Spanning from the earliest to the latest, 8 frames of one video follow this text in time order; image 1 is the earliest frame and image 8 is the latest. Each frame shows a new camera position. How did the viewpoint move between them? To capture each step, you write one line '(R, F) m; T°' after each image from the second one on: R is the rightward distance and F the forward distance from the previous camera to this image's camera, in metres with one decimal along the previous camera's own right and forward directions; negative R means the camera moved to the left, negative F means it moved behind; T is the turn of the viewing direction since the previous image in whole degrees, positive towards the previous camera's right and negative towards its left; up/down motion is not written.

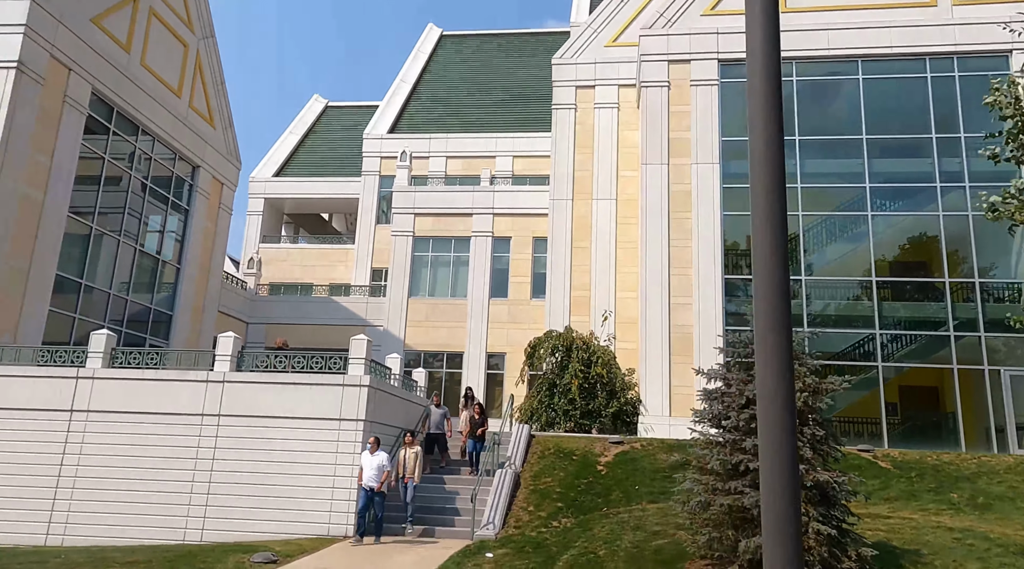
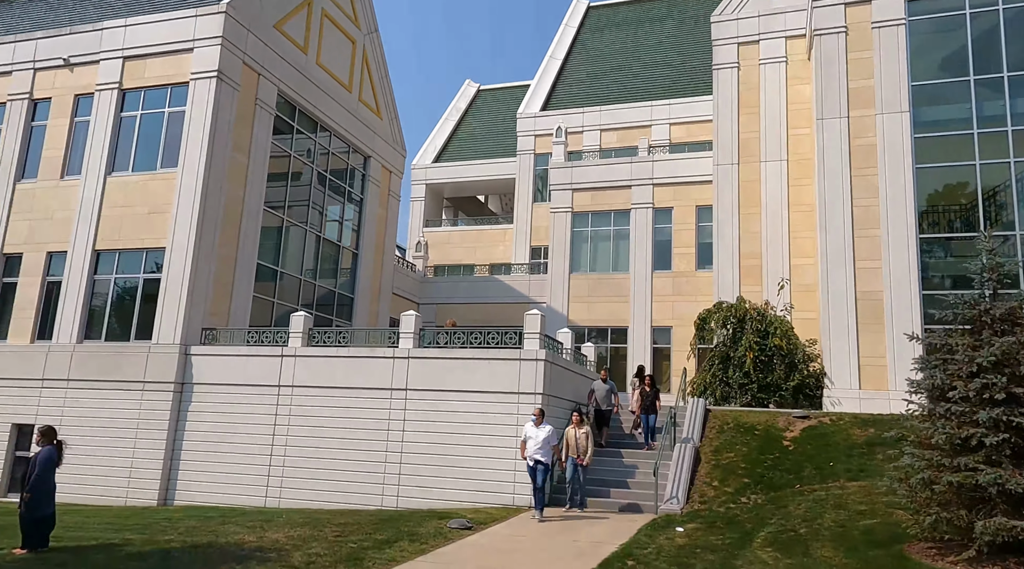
(-0.2, -0.1) m; -11°
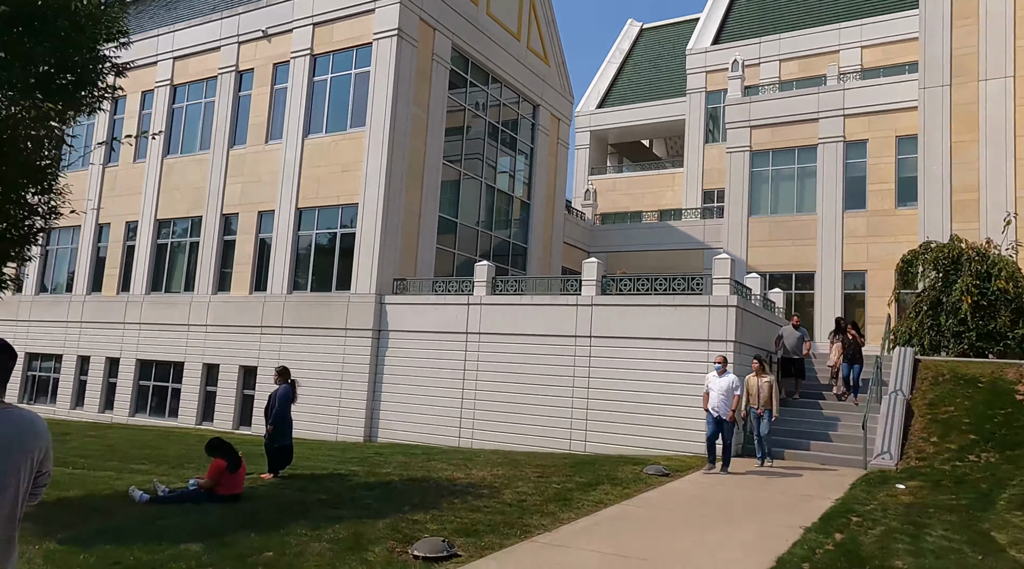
(-0.3, -0.1) m; -12°
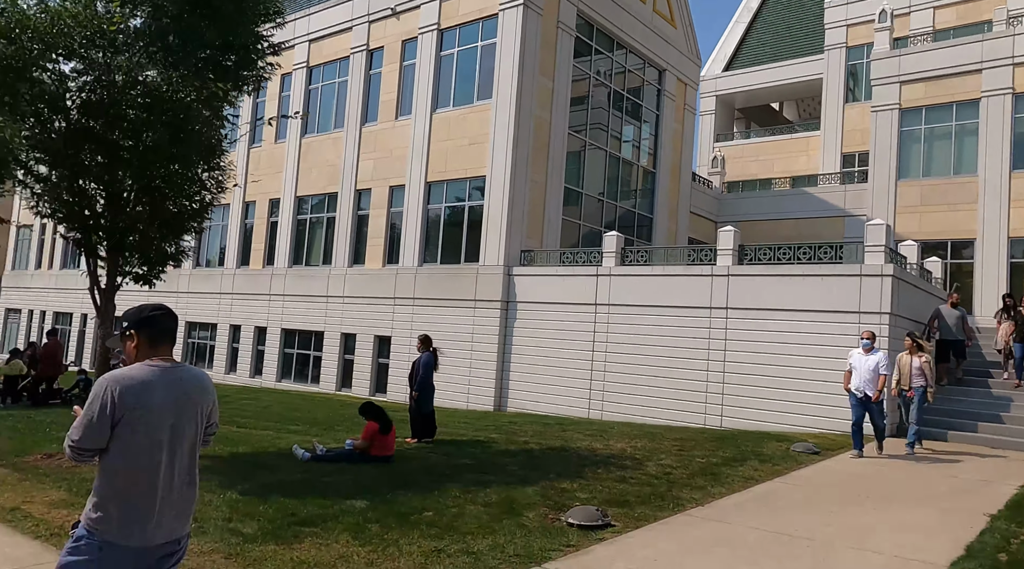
(-0.2, 0.0) m; -8°
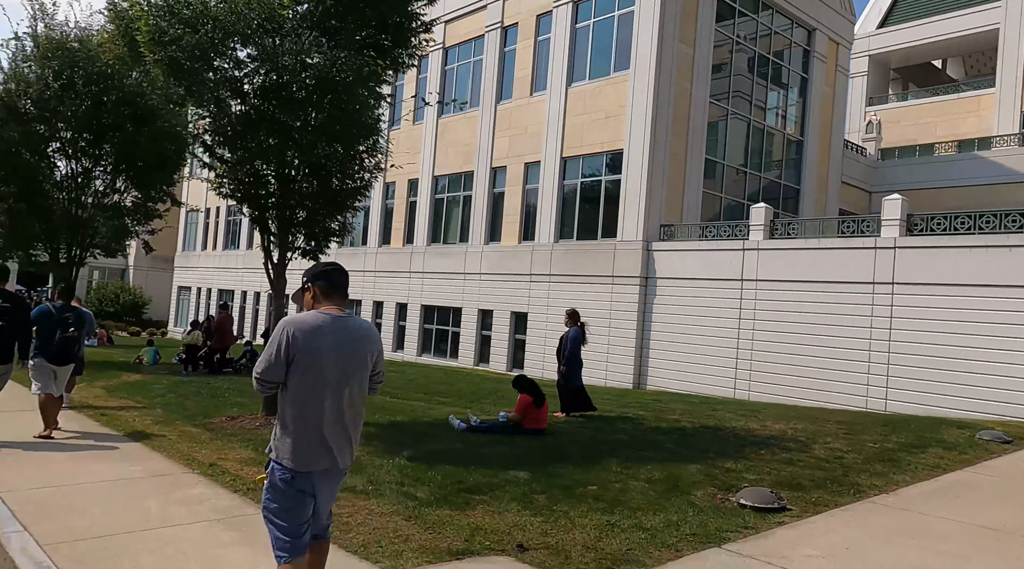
(-0.2, +0.1) m; -9°
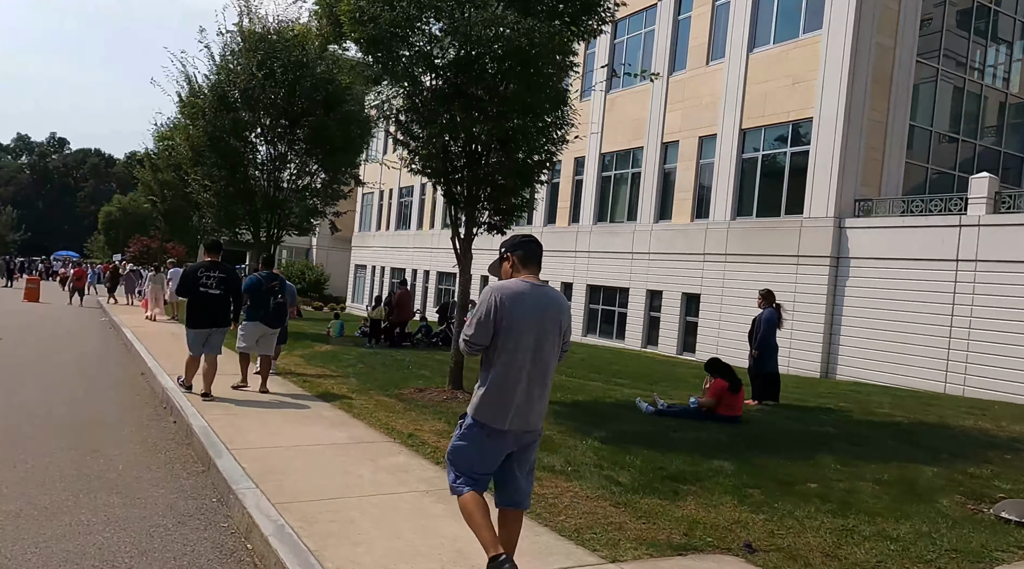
(-0.3, +0.3) m; -11°
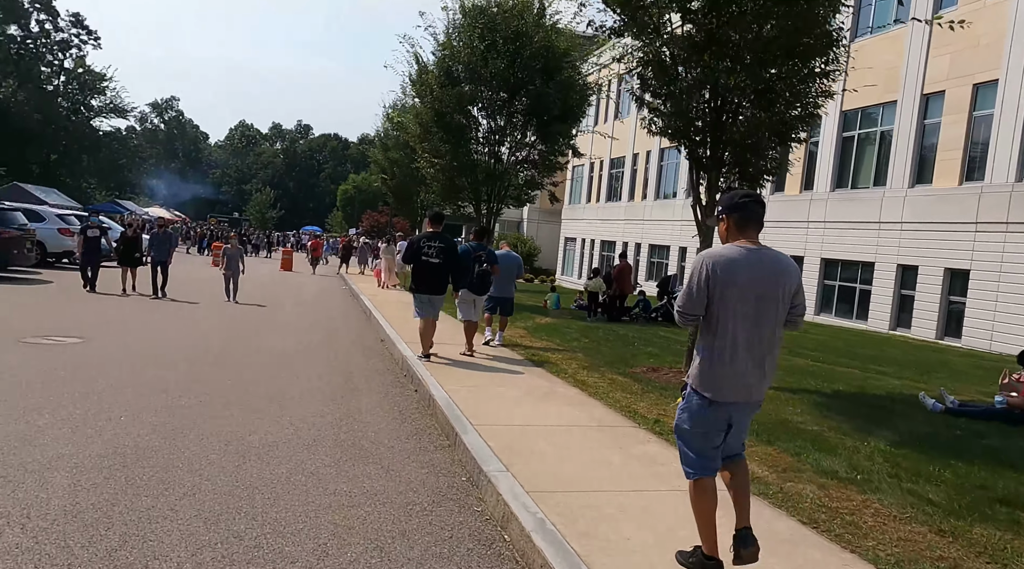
(-0.4, +0.5) m; -14°
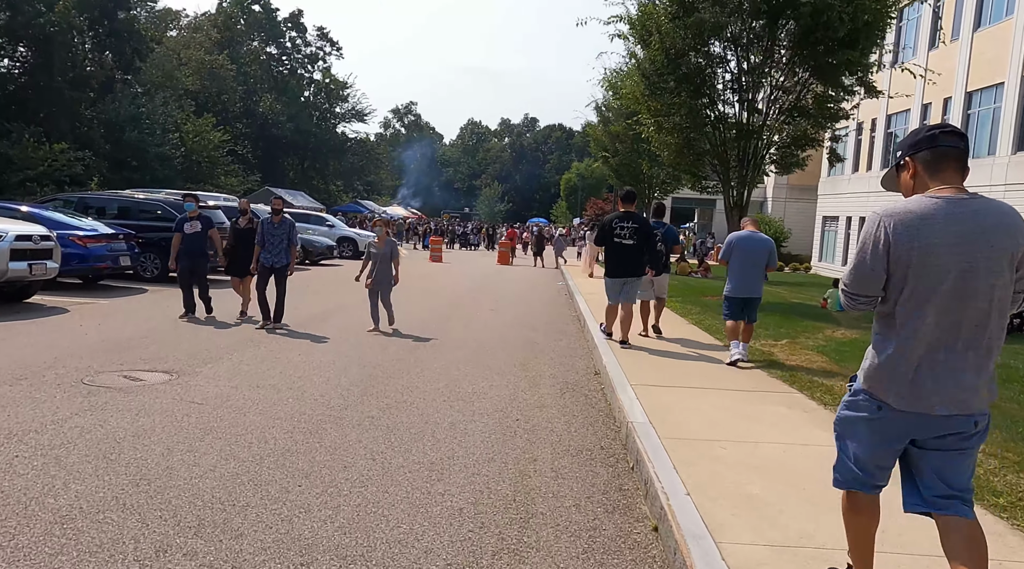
(-0.7, +5.3) m; -16°
